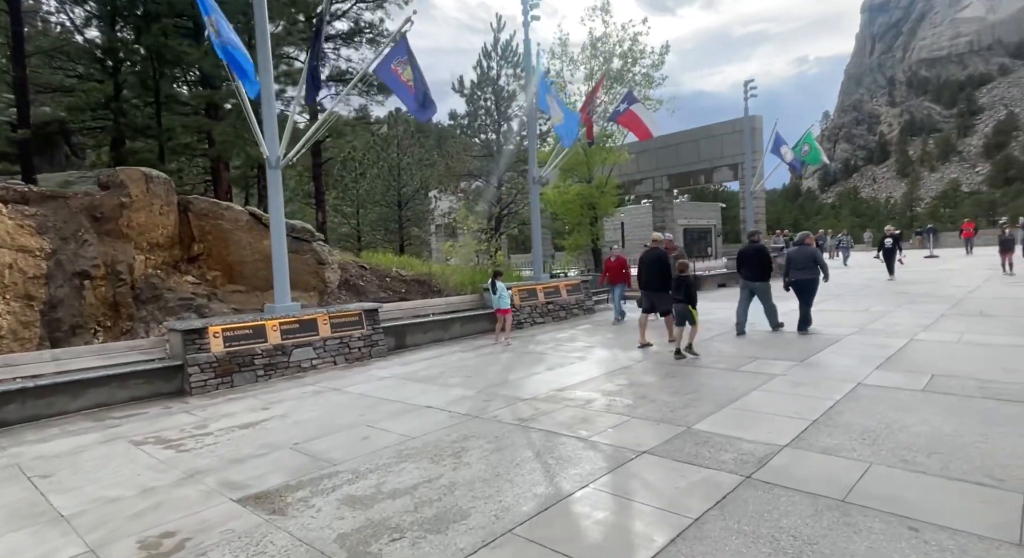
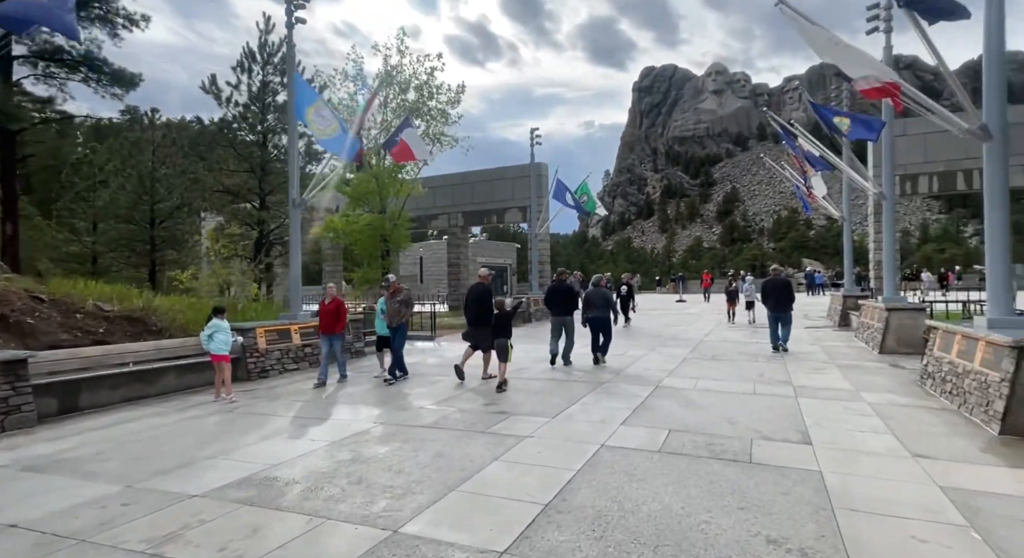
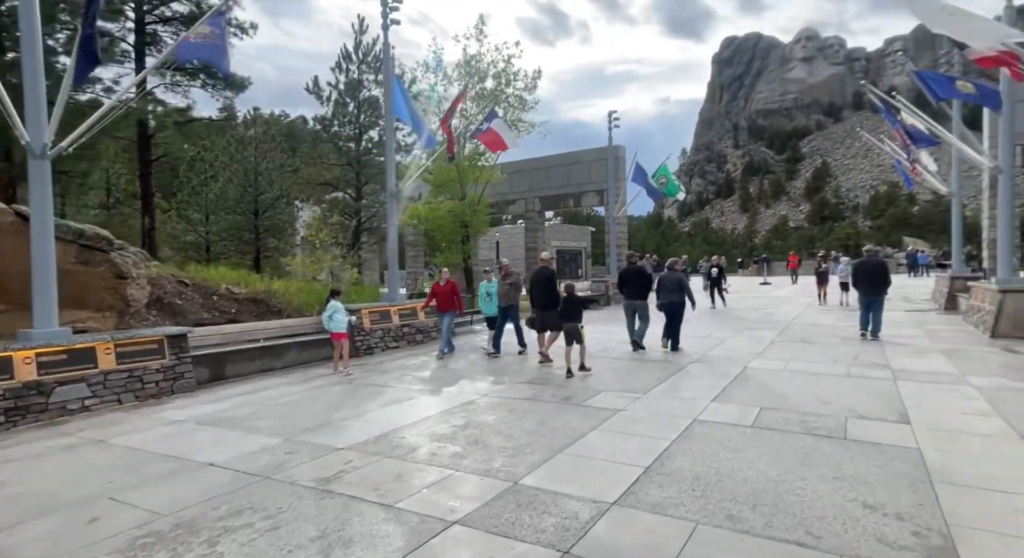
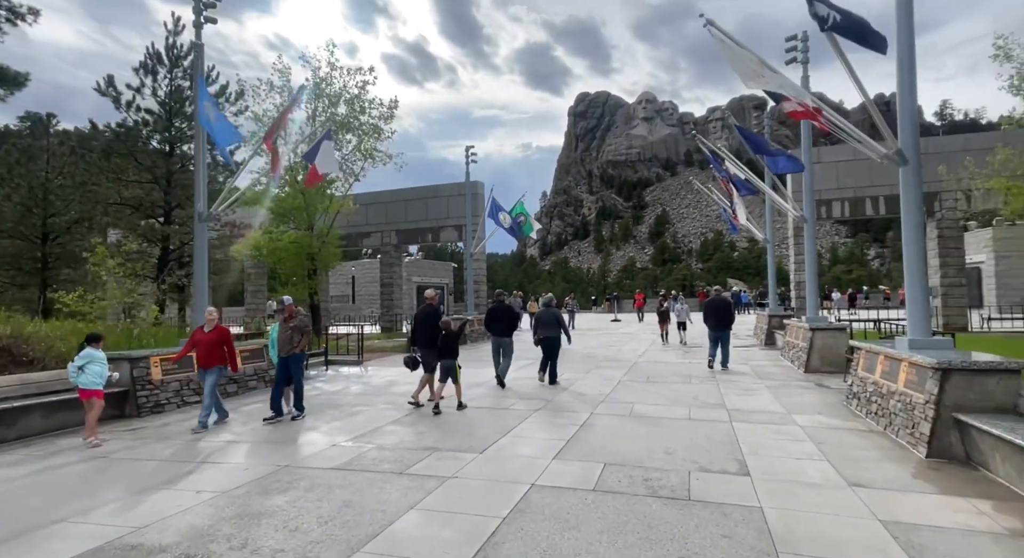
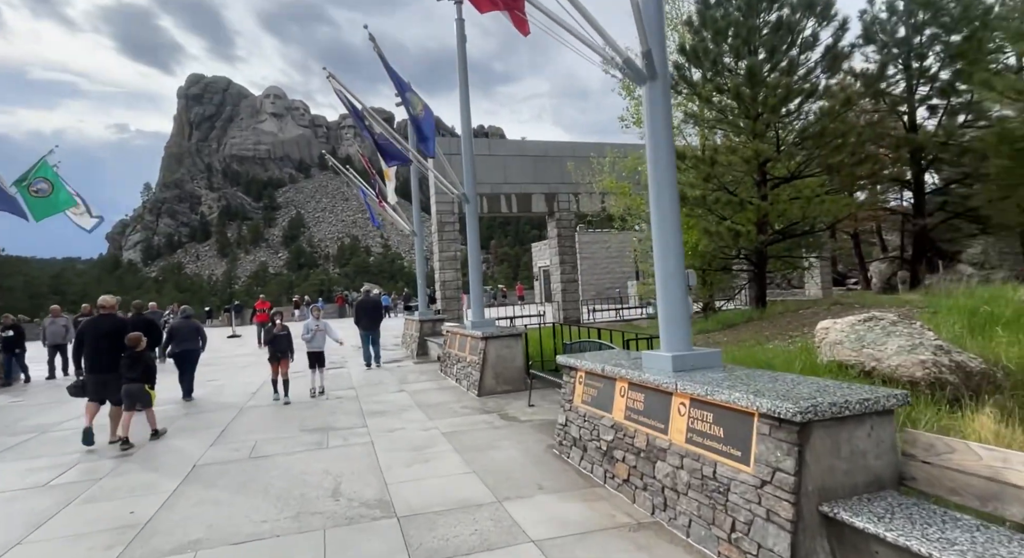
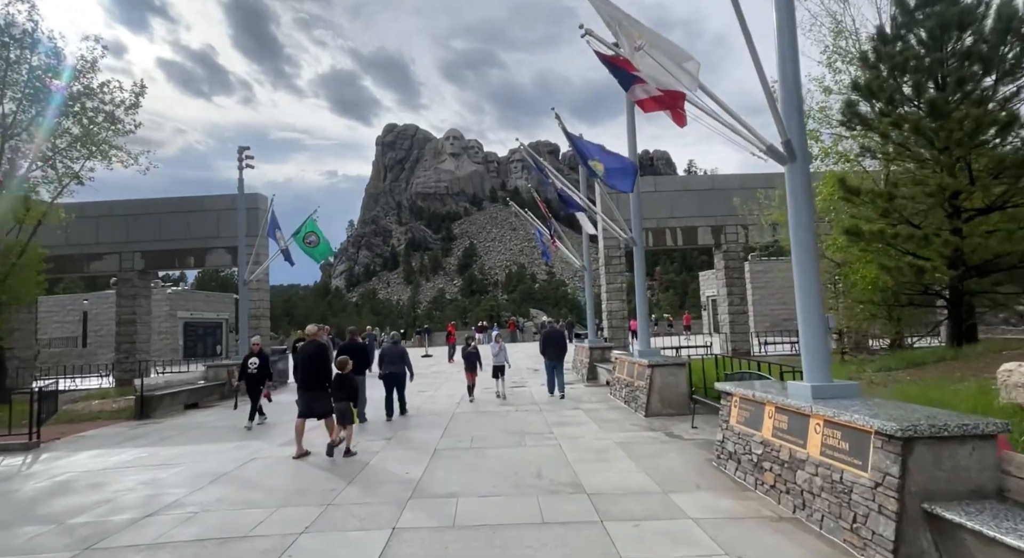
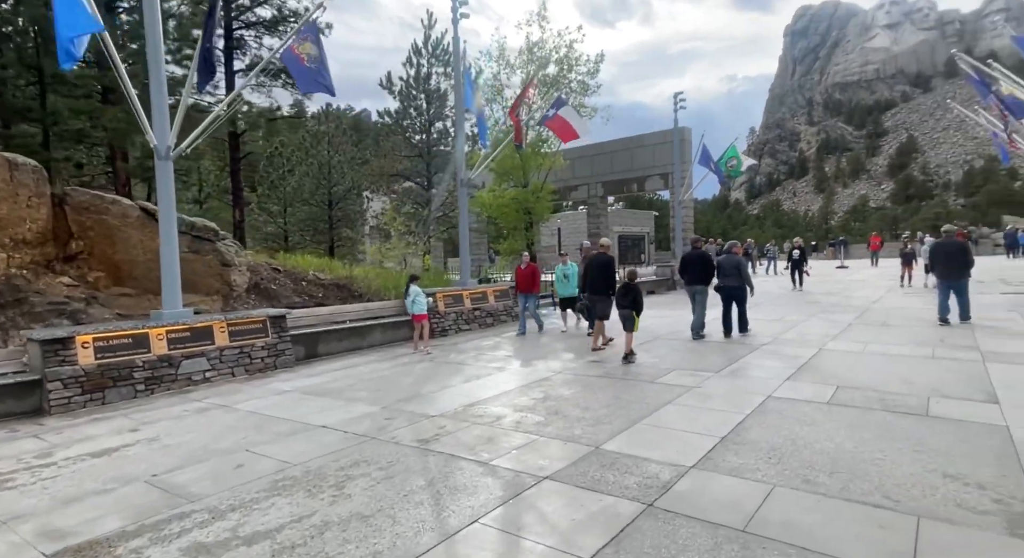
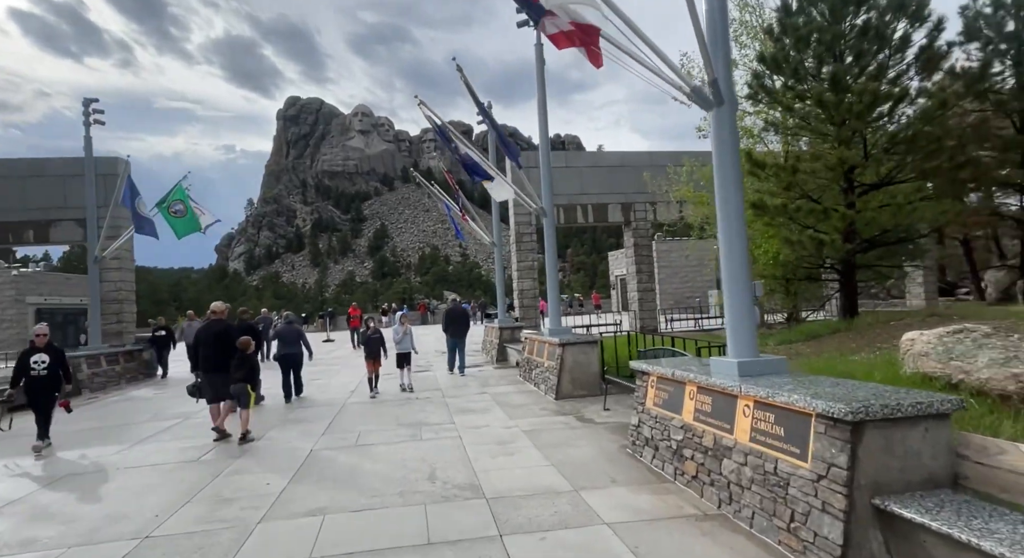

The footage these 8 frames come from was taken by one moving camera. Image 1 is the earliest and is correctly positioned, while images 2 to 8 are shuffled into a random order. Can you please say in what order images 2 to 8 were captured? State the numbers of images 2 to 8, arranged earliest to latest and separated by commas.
7, 3, 2, 4, 6, 8, 5
